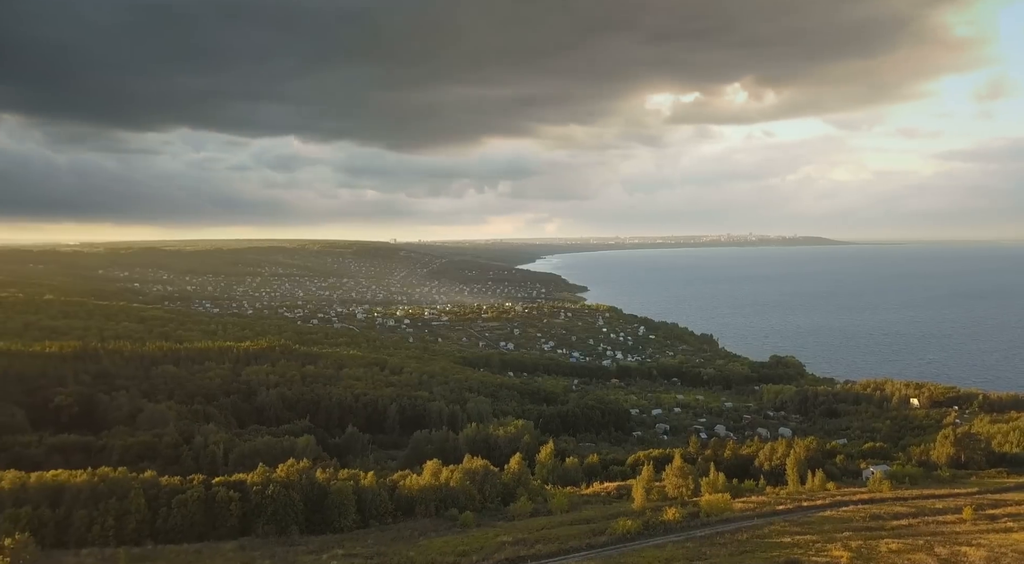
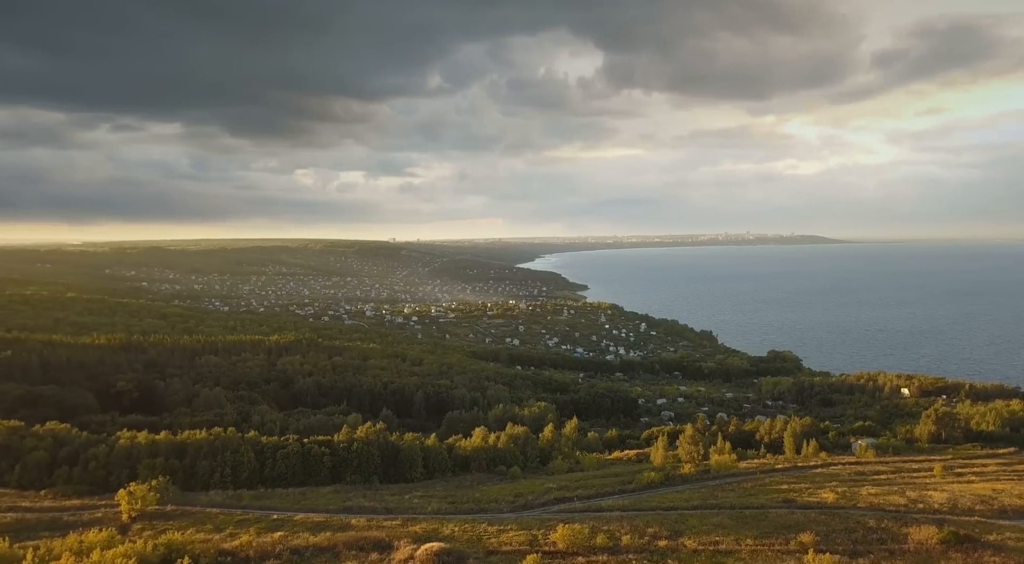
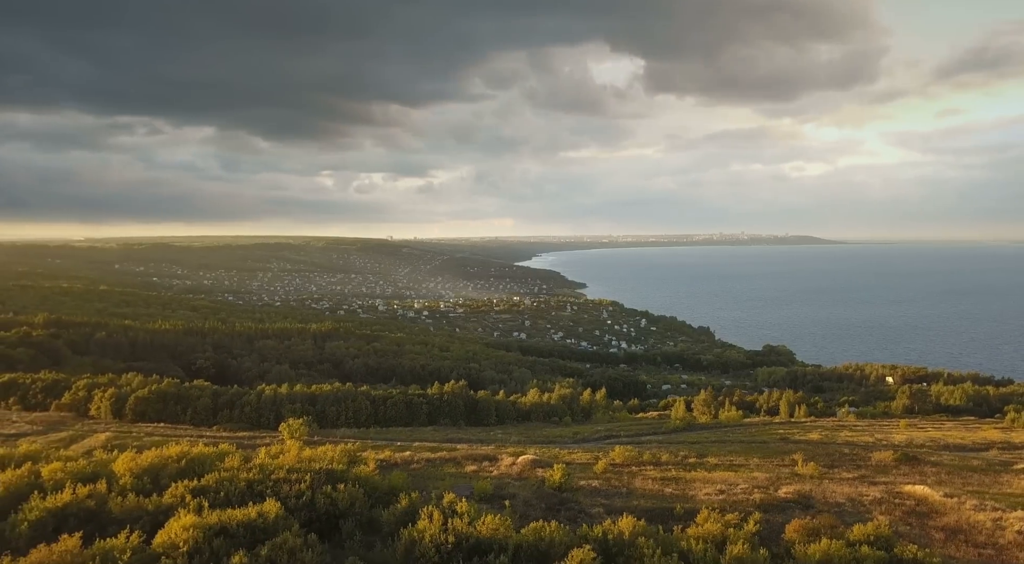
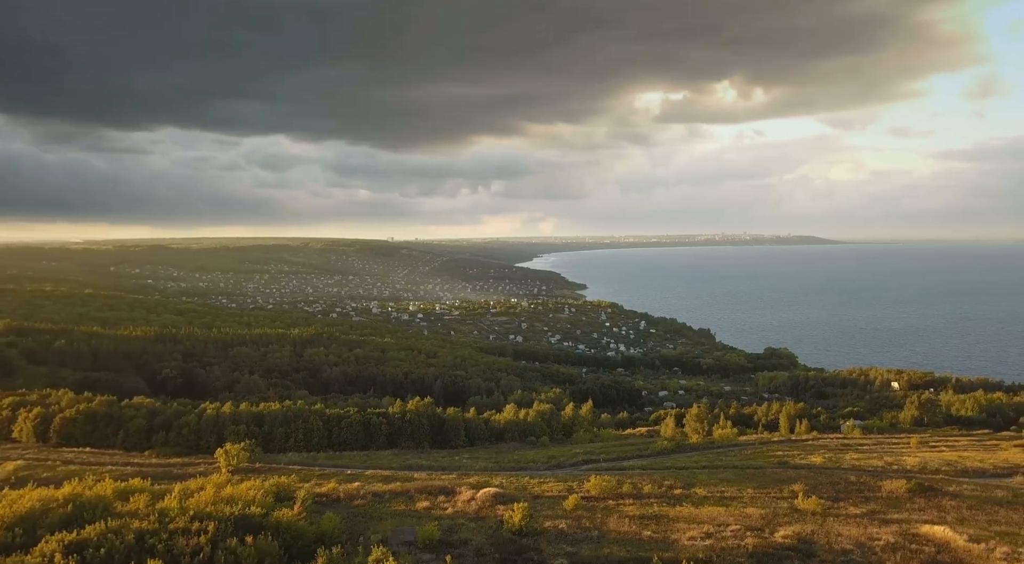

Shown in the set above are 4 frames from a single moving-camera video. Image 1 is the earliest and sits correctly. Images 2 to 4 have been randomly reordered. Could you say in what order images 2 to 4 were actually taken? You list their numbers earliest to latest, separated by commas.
2, 4, 3
